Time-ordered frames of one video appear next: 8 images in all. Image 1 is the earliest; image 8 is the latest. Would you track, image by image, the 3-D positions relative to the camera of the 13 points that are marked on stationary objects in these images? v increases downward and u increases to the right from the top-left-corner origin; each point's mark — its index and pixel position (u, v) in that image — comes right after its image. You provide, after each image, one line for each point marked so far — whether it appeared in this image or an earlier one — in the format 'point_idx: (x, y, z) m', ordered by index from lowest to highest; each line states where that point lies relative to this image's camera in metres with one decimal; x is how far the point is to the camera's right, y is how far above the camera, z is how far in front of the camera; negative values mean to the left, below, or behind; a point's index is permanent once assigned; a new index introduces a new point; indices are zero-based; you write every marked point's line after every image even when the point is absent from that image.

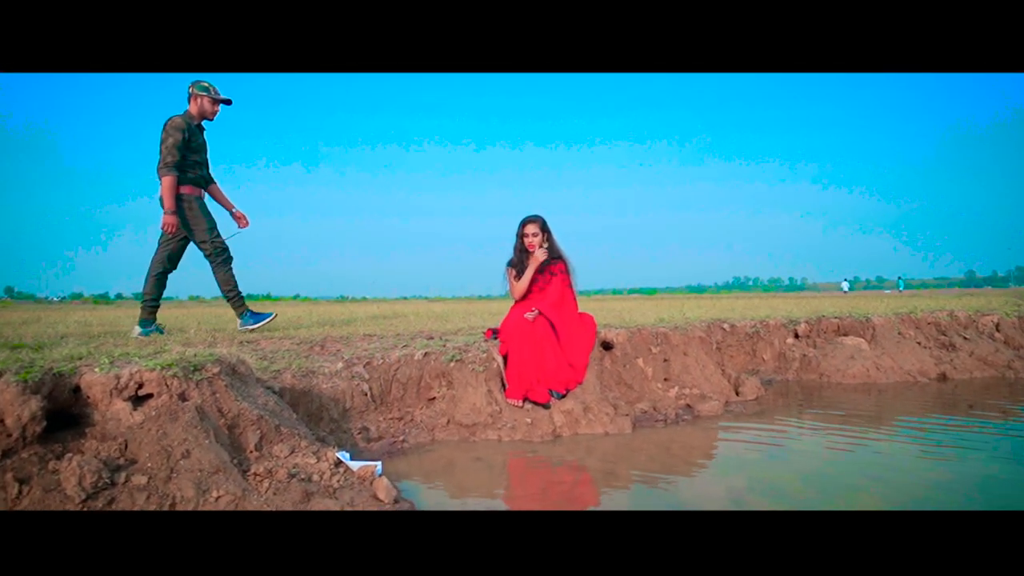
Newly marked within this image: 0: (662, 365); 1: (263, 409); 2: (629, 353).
0: (+1.8, -0.9, +7.4) m
1: (-1.9, -1.0, +4.7) m
2: (+1.3, -0.7, +7.2) m
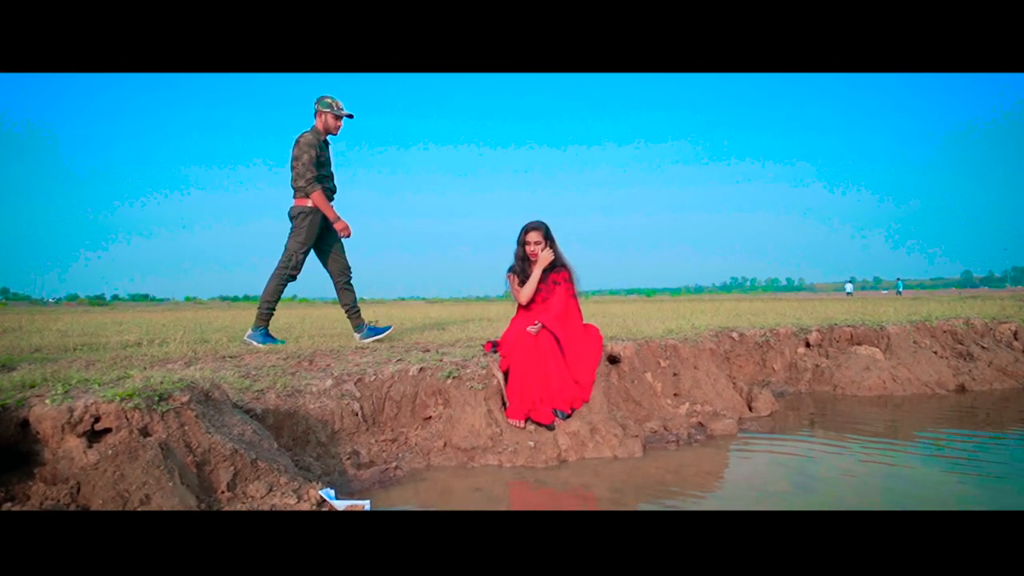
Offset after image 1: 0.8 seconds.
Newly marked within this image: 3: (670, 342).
0: (+1.8, -1.0, +7.0) m
1: (-1.9, -1.1, +4.3) m
2: (+1.4, -0.9, +6.8) m
3: (+1.8, -0.6, +7.4) m
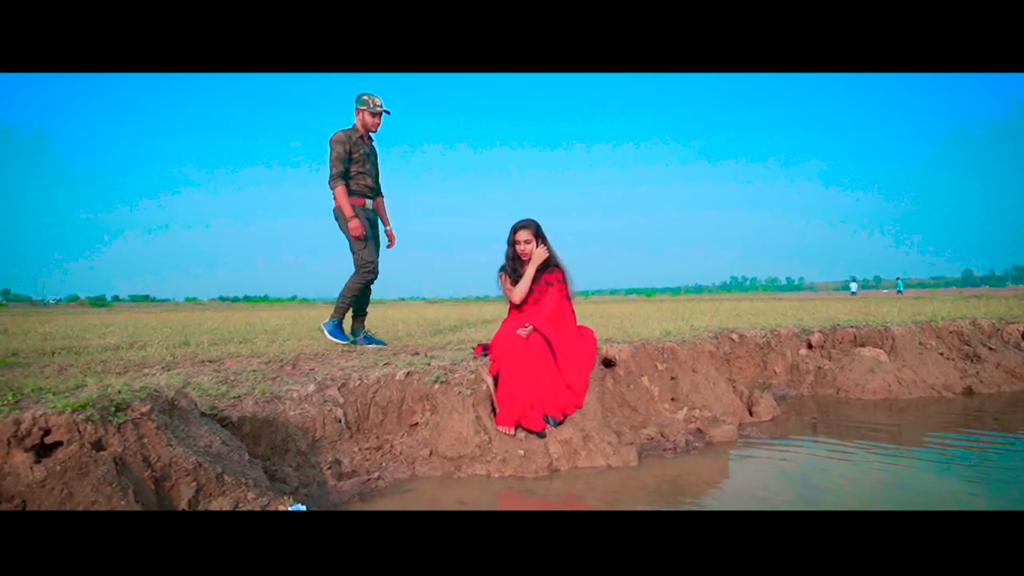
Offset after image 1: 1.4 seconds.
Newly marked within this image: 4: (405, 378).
0: (+1.7, -1.0, +6.7) m
1: (-2.0, -1.1, +4.1) m
2: (+1.3, -0.9, +6.6) m
3: (+1.8, -0.6, +7.1) m
4: (-1.0, -0.9, +6.1) m
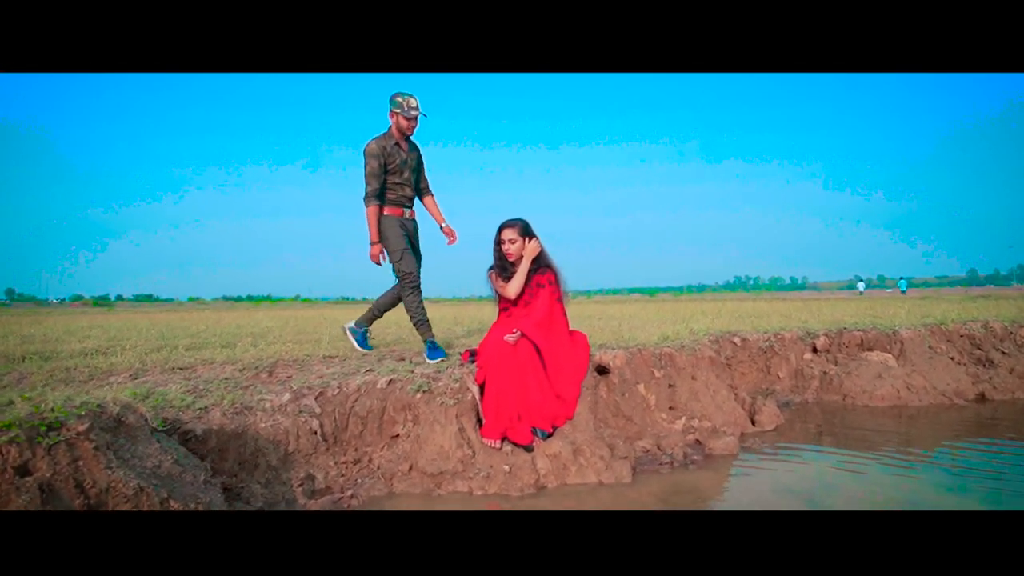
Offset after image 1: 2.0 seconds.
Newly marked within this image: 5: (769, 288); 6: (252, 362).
0: (+1.6, -1.0, +6.4) m
1: (-2.1, -1.1, +3.7) m
2: (+1.2, -0.9, +6.2) m
3: (+1.6, -0.7, +6.8) m
4: (-1.1, -0.9, +5.7) m
5: (+6.8, 0.0, +16.8) m
6: (-2.6, -0.7, +6.3) m
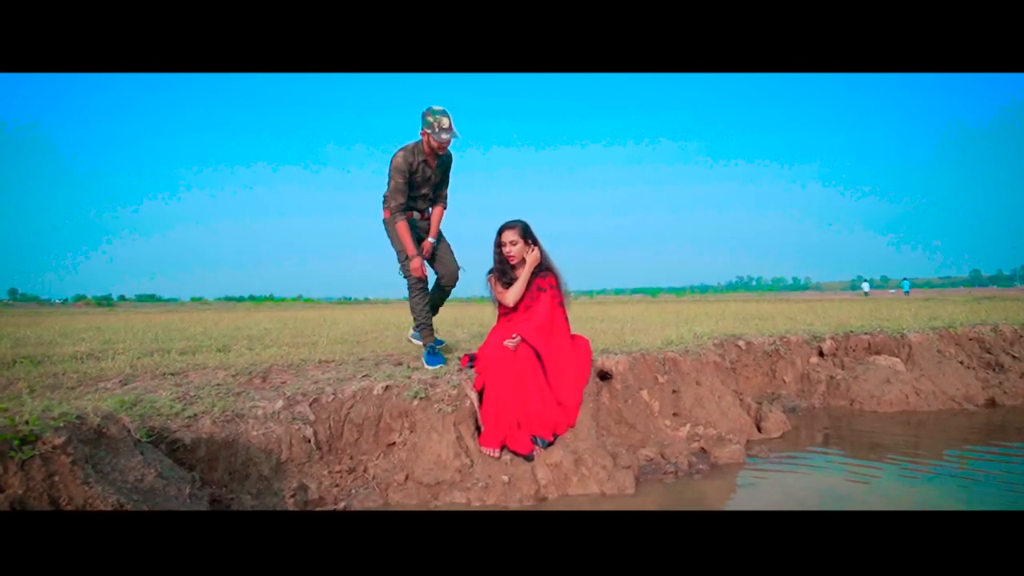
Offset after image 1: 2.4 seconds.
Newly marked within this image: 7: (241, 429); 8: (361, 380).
0: (+1.6, -1.1, +6.2) m
1: (-2.1, -1.1, +3.6) m
2: (+1.1, -0.9, +6.1) m
3: (+1.6, -0.7, +6.6) m
4: (-1.1, -0.9, +5.6) m
5: (+6.8, 0.0, +16.6) m
6: (-2.6, -0.8, +6.2) m
7: (-2.1, -1.1, +4.9) m
8: (-1.4, -0.9, +6.0) m
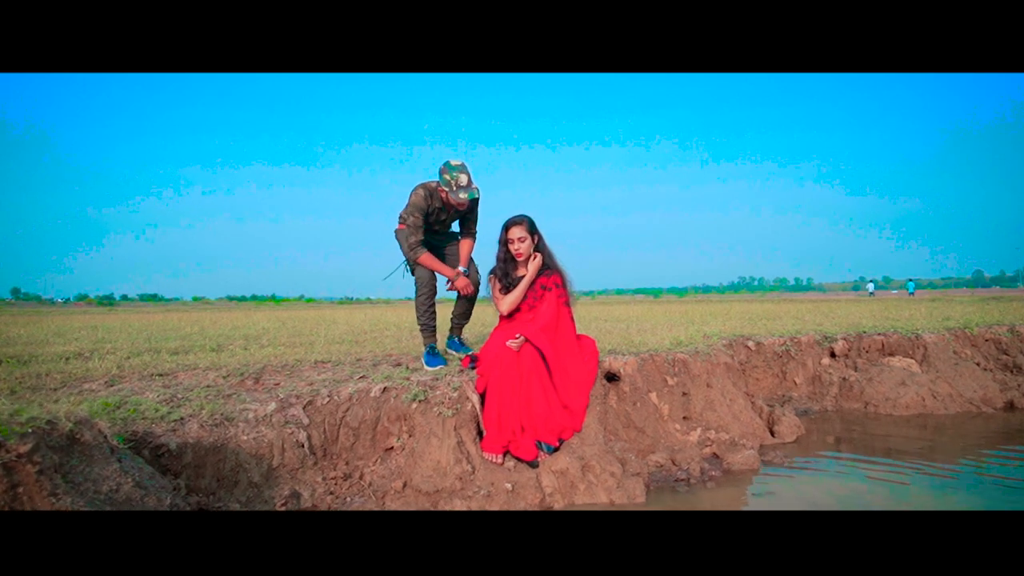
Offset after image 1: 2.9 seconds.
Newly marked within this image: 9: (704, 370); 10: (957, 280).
0: (+1.6, -1.1, +5.9) m
1: (-2.1, -1.1, +3.3) m
2: (+1.2, -0.9, +5.8) m
3: (+1.7, -0.7, +6.4) m
4: (-1.1, -0.9, +5.3) m
5: (+6.9, 0.0, +16.3) m
6: (-2.6, -0.8, +6.0) m
7: (-2.1, -1.1, +4.7) m
8: (-1.4, -0.8, +5.7) m
9: (+1.9, -0.8, +6.3) m
10: (+8.1, +0.1, +11.4) m
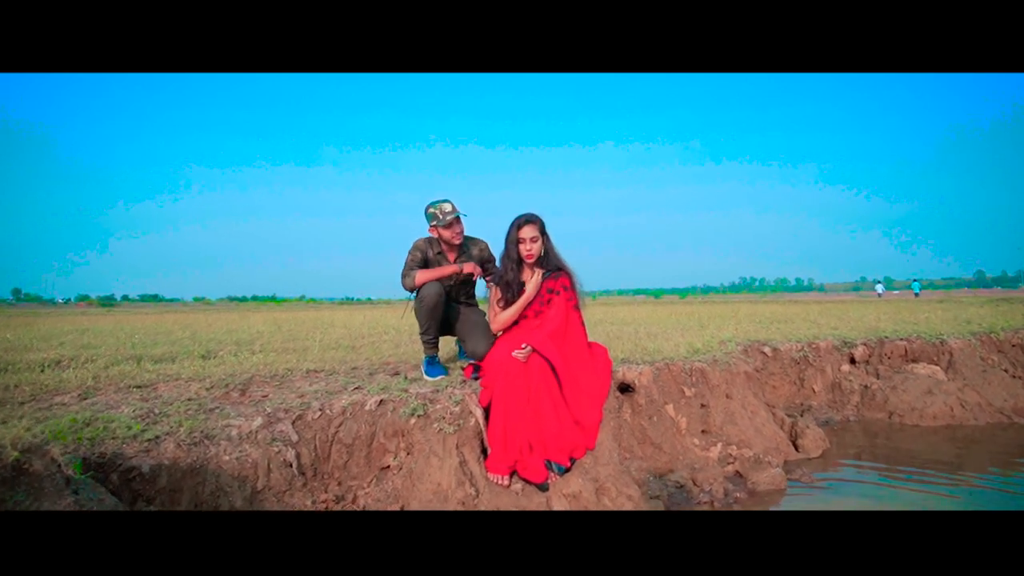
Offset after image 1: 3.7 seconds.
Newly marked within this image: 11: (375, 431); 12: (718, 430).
0: (+1.6, -1.1, +5.5) m
1: (-2.1, -1.2, +2.9) m
2: (+1.2, -0.9, +5.4) m
3: (+1.7, -0.7, +6.0) m
4: (-1.1, -0.9, +4.9) m
5: (+7.0, -0.1, +15.9) m
6: (-2.5, -0.8, +5.5) m
7: (-2.0, -1.1, +4.3) m
8: (-1.4, -0.9, +5.3) m
9: (+2.0, -0.9, +5.9) m
10: (+8.1, +0.1, +11.0) m
11: (-1.0, -1.1, +4.8) m
12: (+1.8, -1.2, +5.5) m
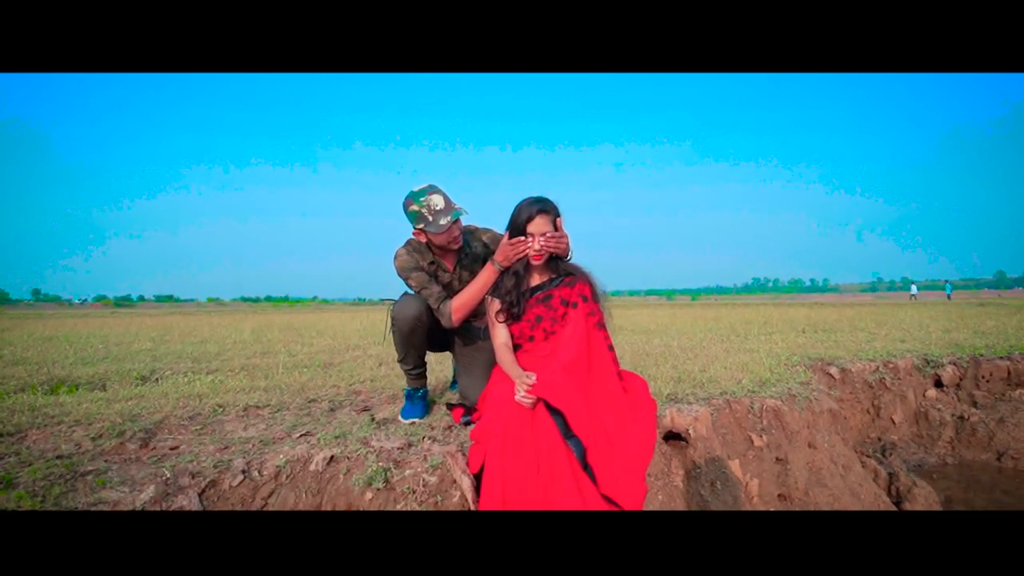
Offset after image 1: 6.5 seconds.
0: (+1.7, -1.2, +4.0) m
1: (-2.1, -1.2, +1.5) m
2: (+1.3, -1.0, +3.9) m
3: (+1.8, -0.8, +4.4) m
4: (-1.0, -1.0, +3.4) m
5: (+7.2, -0.2, +14.3) m
6: (-2.5, -0.9, +4.1) m
7: (-2.0, -1.2, +2.8) m
8: (-1.3, -0.9, +3.9) m
9: (+2.0, -0.9, +4.4) m
10: (+8.3, 0.0, +9.3) m
11: (-1.0, -1.1, +3.3) m
12: (+1.8, -1.3, +4.0) m
